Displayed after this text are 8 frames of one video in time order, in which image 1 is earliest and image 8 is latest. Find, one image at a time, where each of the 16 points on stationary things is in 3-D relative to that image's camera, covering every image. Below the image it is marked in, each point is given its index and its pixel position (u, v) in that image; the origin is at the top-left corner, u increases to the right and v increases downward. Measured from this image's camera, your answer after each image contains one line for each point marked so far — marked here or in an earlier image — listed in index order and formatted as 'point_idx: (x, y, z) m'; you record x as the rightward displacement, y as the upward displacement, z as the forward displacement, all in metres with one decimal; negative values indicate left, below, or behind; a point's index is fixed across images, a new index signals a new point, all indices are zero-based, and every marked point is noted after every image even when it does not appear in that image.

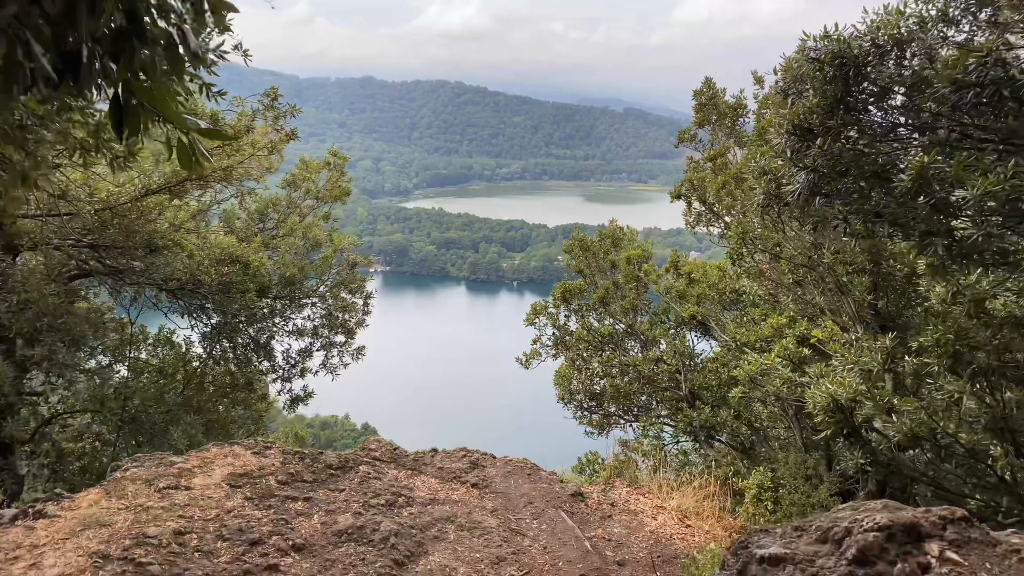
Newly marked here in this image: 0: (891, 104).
0: (+1.8, +0.9, +3.5) m
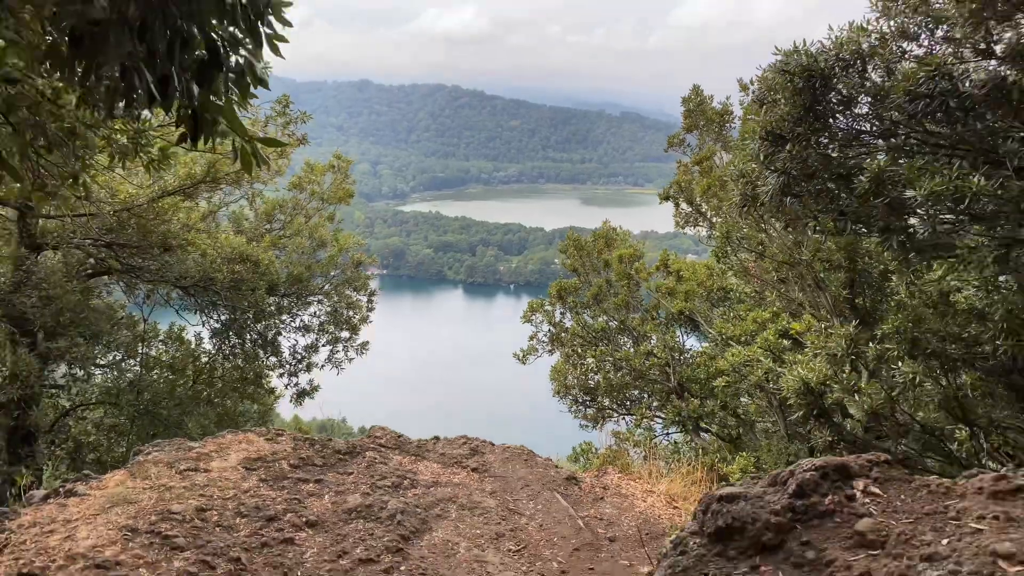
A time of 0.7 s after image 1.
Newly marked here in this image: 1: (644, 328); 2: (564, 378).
0: (+1.8, +0.9, +3.8) m
1: (+1.4, -0.4, +7.5) m
2: (+0.6, -1.0, +7.7) m
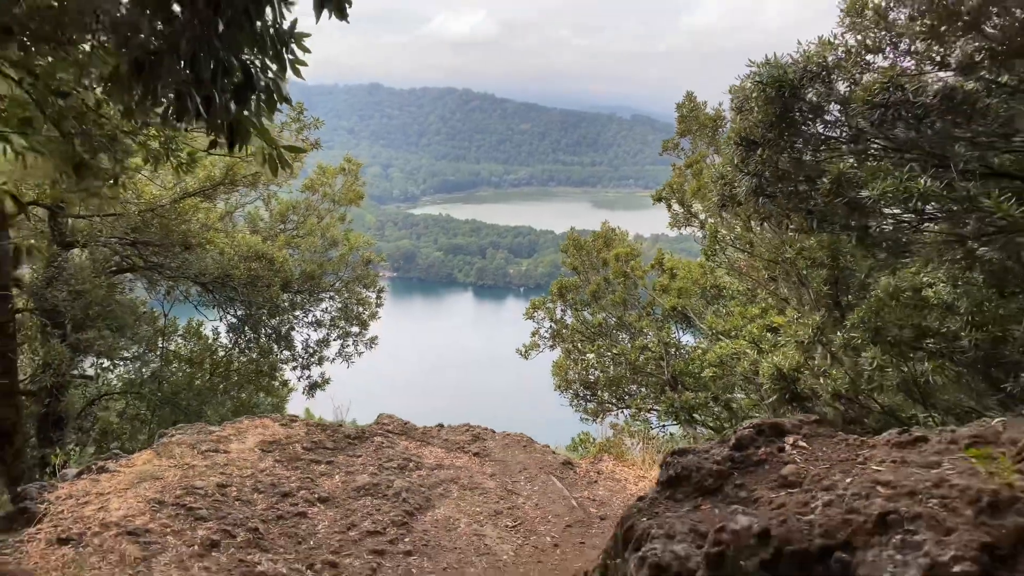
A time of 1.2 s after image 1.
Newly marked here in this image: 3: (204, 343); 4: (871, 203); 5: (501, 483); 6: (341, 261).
0: (+1.8, +1.0, +4.1) m
1: (+1.4, -0.4, +7.8) m
2: (+0.6, -0.9, +8.0) m
3: (-3.5, -0.6, +8.1) m
4: (+1.8, +0.4, +3.7) m
5: (-0.1, -1.4, +5.4) m
6: (-2.1, +0.4, +8.9) m
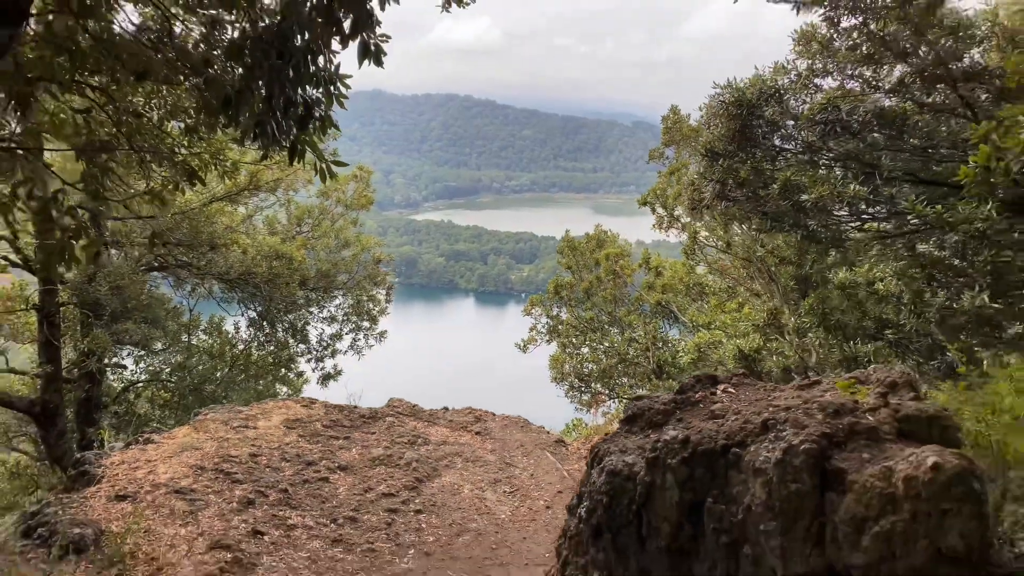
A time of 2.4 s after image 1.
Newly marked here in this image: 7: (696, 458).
0: (+1.8, +1.0, +4.8) m
1: (+1.4, -0.3, +8.4) m
2: (+0.6, -0.9, +8.7) m
3: (-3.5, -0.6, +8.8) m
4: (+1.8, +0.5, +4.4) m
5: (-0.1, -1.4, +6.0) m
6: (-2.1, +0.4, +9.6) m
7: (+0.6, -0.5, +2.3) m
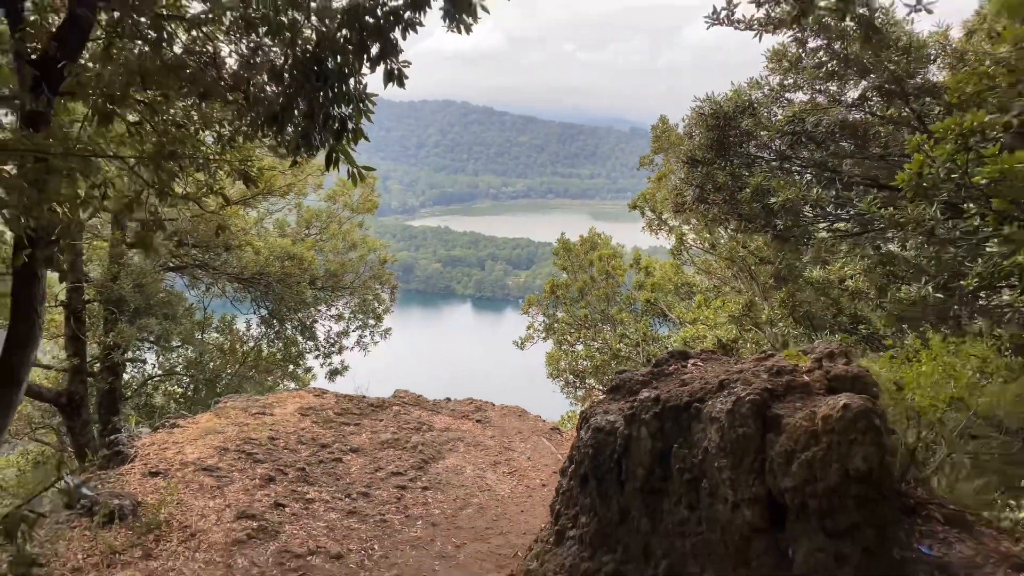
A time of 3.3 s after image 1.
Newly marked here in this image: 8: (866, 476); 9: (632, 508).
0: (+1.8, +1.0, +5.2) m
1: (+1.3, -0.3, +8.9) m
2: (+0.6, -0.9, +9.1) m
3: (-3.5, -0.6, +9.2) m
4: (+1.8, +0.5, +4.8) m
5: (-0.1, -1.4, +6.5) m
6: (-2.1, +0.4, +10.0) m
7: (+0.6, -0.5, +2.7) m
8: (+1.1, -0.6, +2.2) m
9: (+0.5, -0.8, +2.7) m
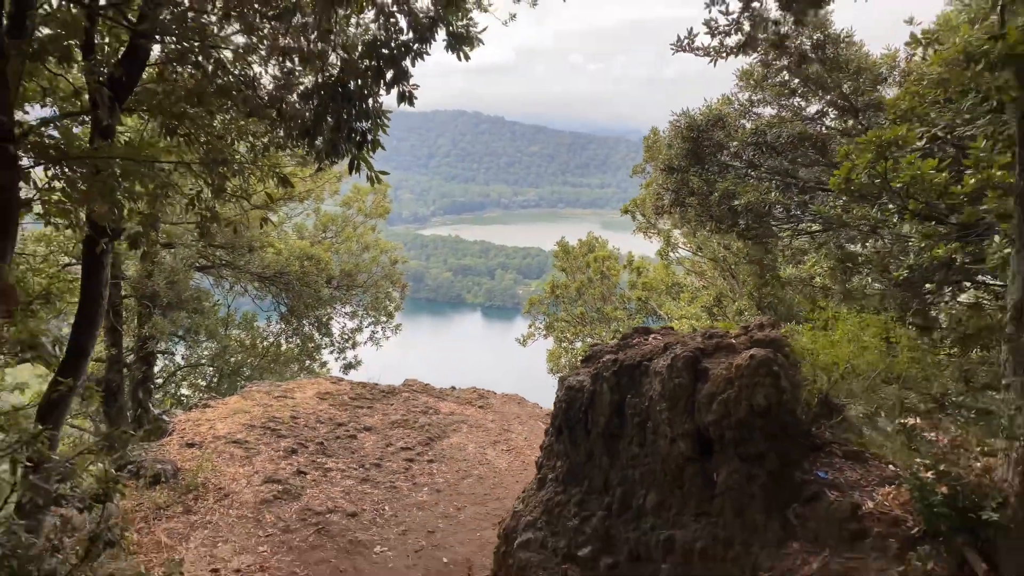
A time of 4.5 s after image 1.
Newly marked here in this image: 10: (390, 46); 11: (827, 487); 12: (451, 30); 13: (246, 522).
0: (+1.7, +1.1, +5.9) m
1: (+1.4, -0.3, +9.5) m
2: (+0.6, -0.9, +9.7) m
3: (-3.5, -0.6, +9.9) m
4: (+1.8, +0.6, +5.4) m
5: (-0.1, -1.3, +7.1) m
6: (-2.1, +0.4, +10.7) m
7: (+0.5, -0.4, +3.3) m
8: (+1.0, -0.5, +2.8) m
9: (+0.4, -0.7, +3.3) m
10: (-0.6, +1.2, +3.6) m
11: (+1.2, -0.8, +2.8) m
12: (-0.3, +1.3, +3.5) m
13: (-1.8, -1.6, +4.8) m
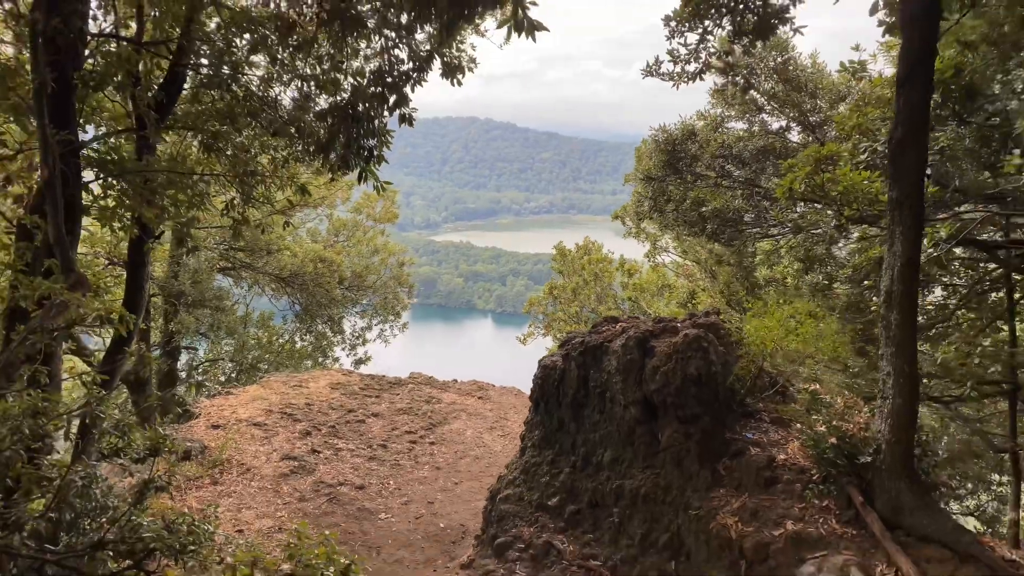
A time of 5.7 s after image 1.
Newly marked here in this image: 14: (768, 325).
0: (+1.7, +1.1, +6.4) m
1: (+1.4, -0.4, +10.1) m
2: (+0.6, -0.9, +10.3) m
3: (-3.5, -0.6, +10.5) m
4: (+1.7, +0.6, +6.0) m
5: (-0.2, -1.3, +7.7) m
6: (-2.0, +0.3, +11.3) m
7: (+0.4, -0.3, +3.9) m
8: (+0.9, -0.4, +3.4) m
9: (+0.3, -0.7, +3.9) m
10: (-0.7, +1.3, +4.2) m
11: (+1.1, -0.7, +3.3) m
12: (-0.4, +1.3, +4.1) m
13: (-1.8, -1.5, +5.5) m
14: (+1.3, -0.2, +3.7) m
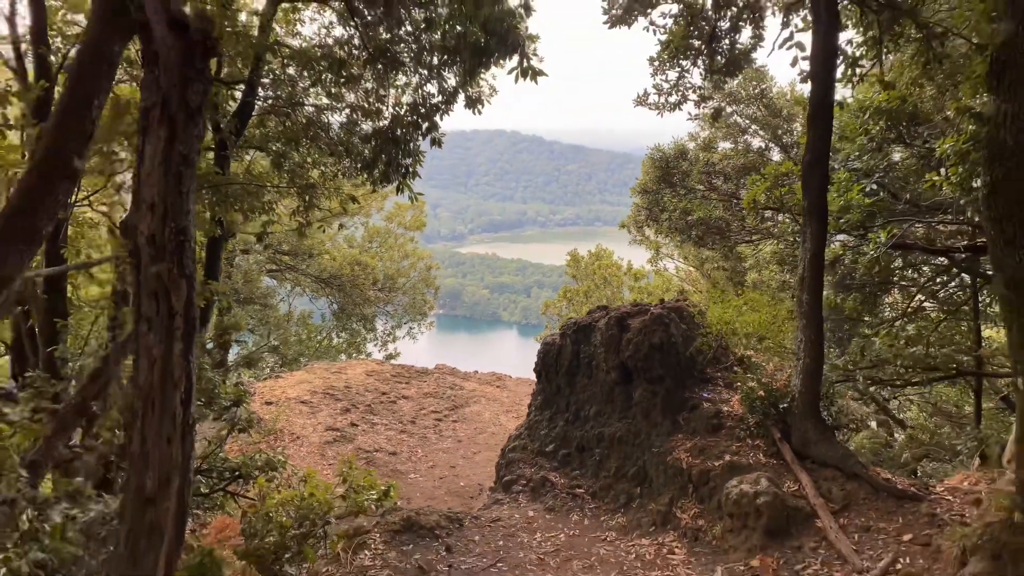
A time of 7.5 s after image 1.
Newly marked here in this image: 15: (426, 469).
0: (+1.8, +1.1, +7.3) m
1: (+1.6, -0.4, +11.0) m
2: (+0.9, -1.0, +11.2) m
3: (-3.2, -0.6, +11.6) m
4: (+1.8, +0.6, +6.9) m
5: (0.0, -1.3, +8.6) m
6: (-1.7, +0.3, +12.4) m
7: (+0.5, -0.3, +4.8) m
8: (+0.9, -0.4, +4.3) m
9: (+0.3, -0.6, +4.9) m
10: (-0.6, +1.3, +5.2) m
11: (+1.1, -0.7, +4.2) m
12: (-0.3, +1.4, +5.1) m
13: (-1.8, -1.5, +6.4) m
14: (+1.3, -0.1, +4.6) m
15: (-0.8, -1.6, +6.4) m
